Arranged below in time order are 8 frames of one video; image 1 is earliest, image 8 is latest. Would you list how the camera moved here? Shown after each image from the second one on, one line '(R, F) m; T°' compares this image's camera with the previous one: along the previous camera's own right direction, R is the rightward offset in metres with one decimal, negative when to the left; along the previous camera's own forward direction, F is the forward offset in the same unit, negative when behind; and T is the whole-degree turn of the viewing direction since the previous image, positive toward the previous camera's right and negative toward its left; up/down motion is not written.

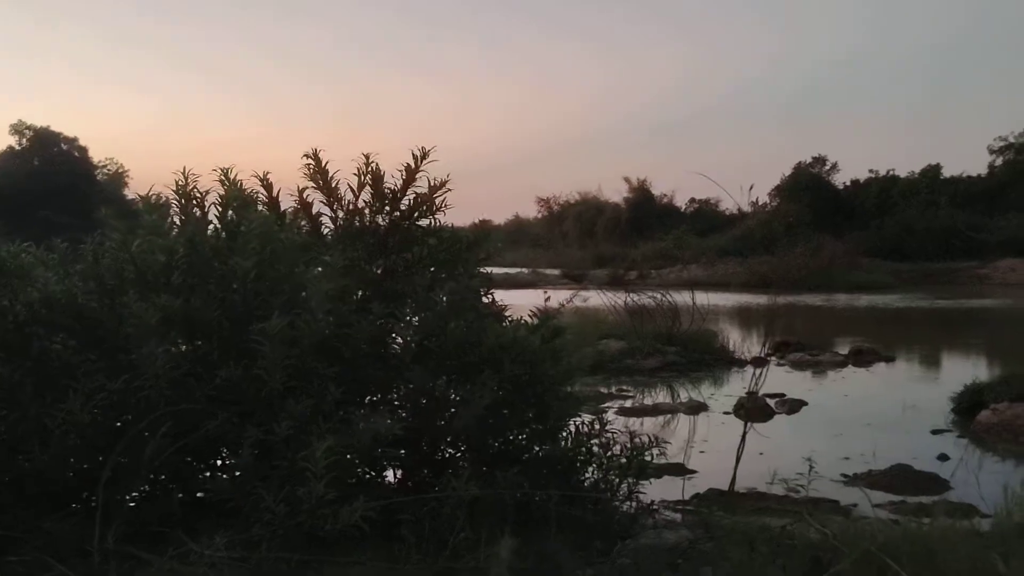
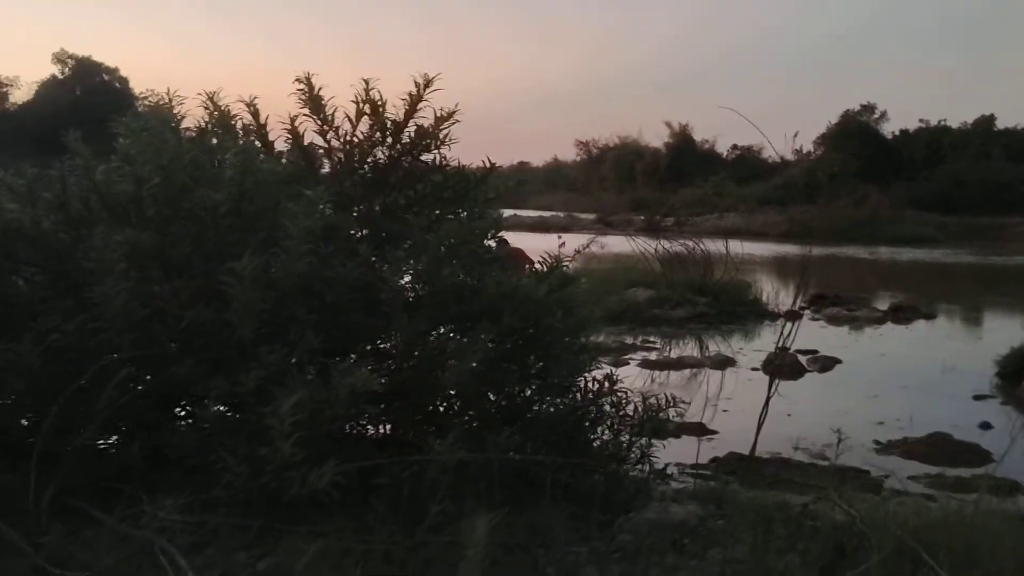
(+0.2, +0.5) m; -2°
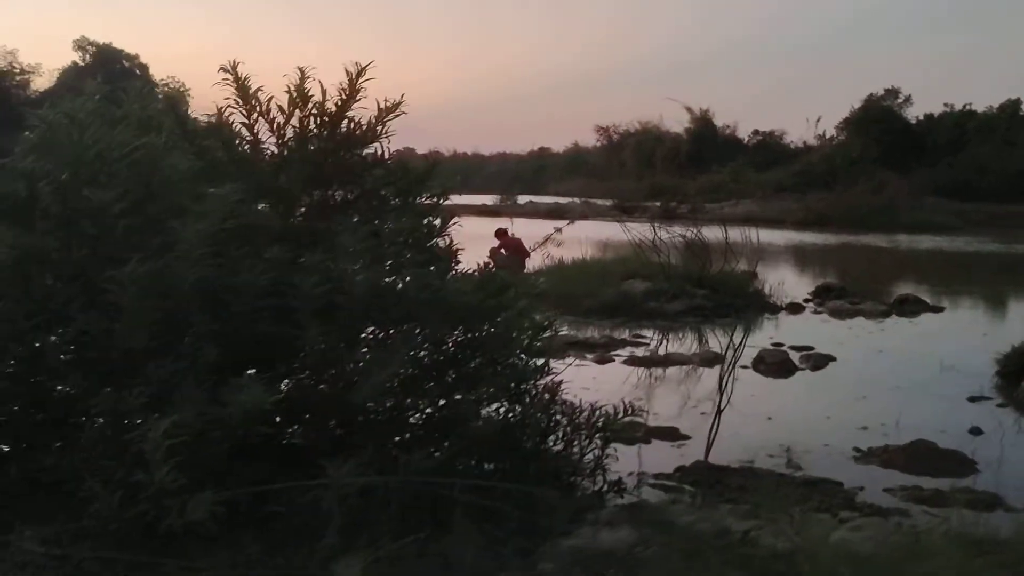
(+0.5, +0.3) m; -1°
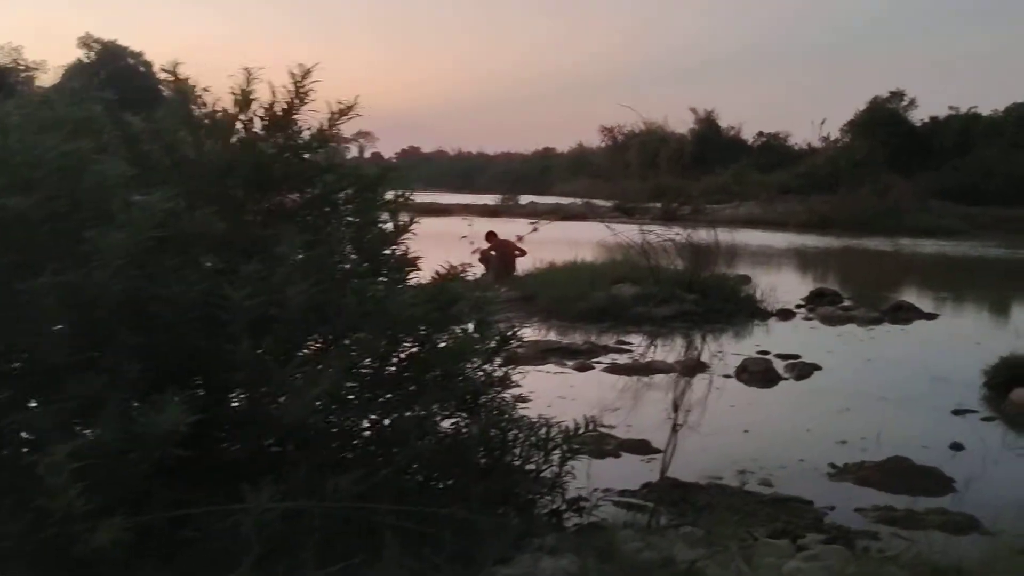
(+0.3, +0.2) m; 0°
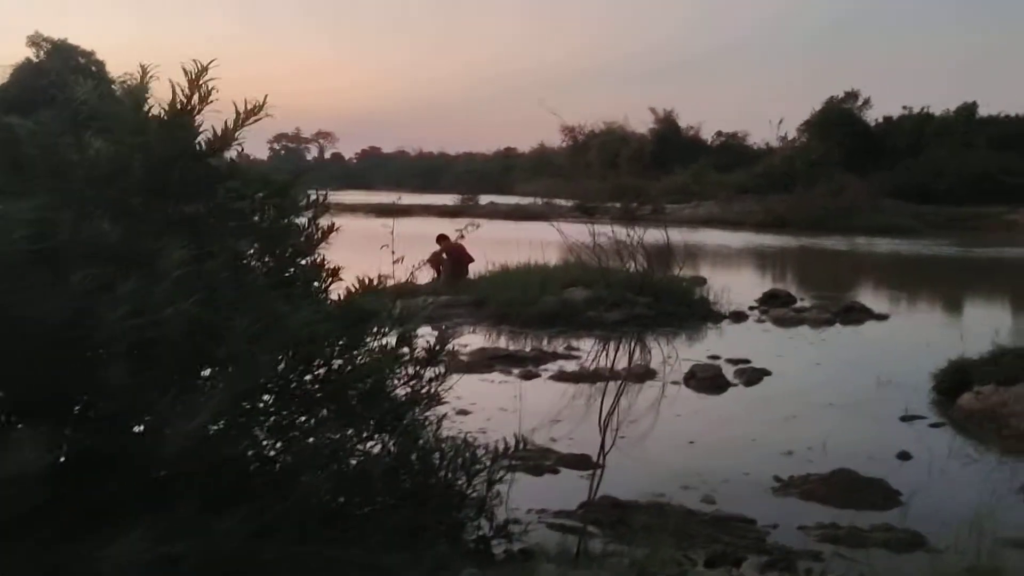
(+0.2, +0.3) m; +2°
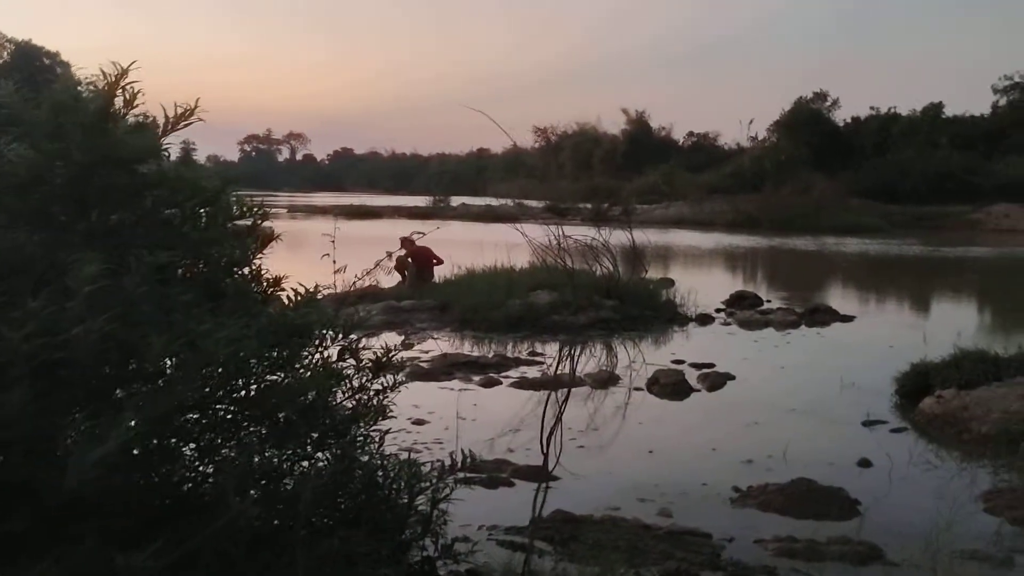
(+0.2, +0.2) m; +2°
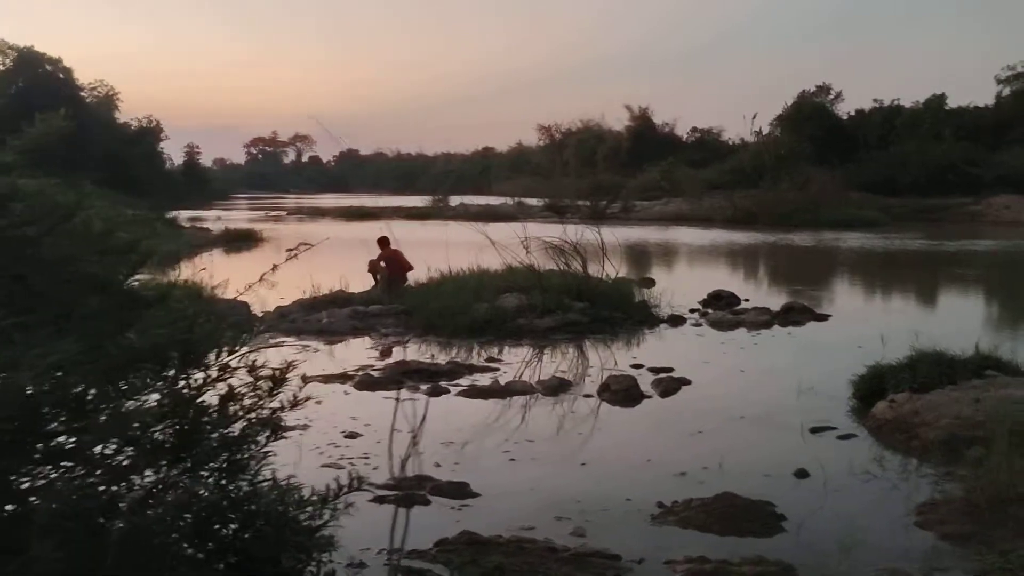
(+0.7, +0.3) m; -1°
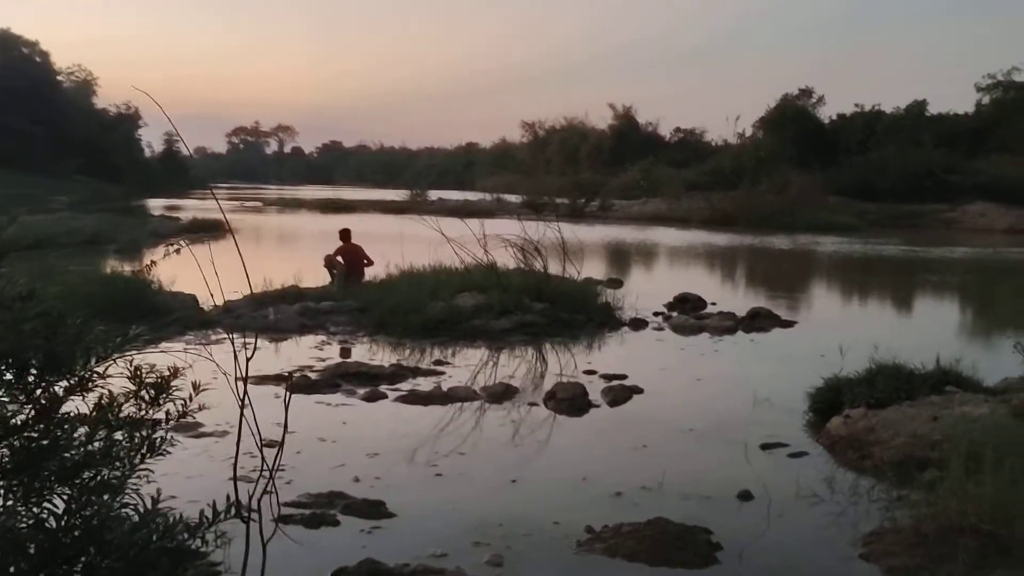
(+0.4, +0.5) m; +1°
